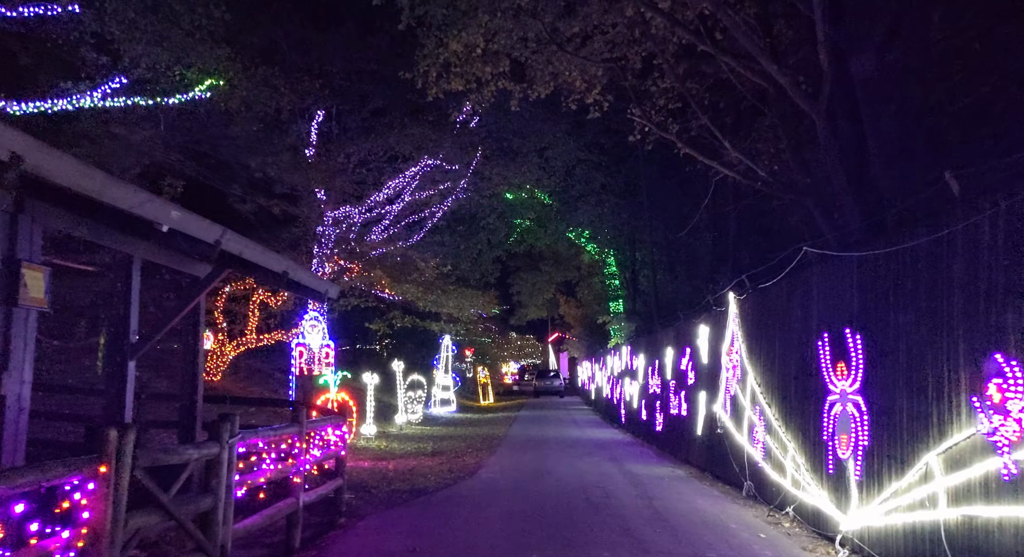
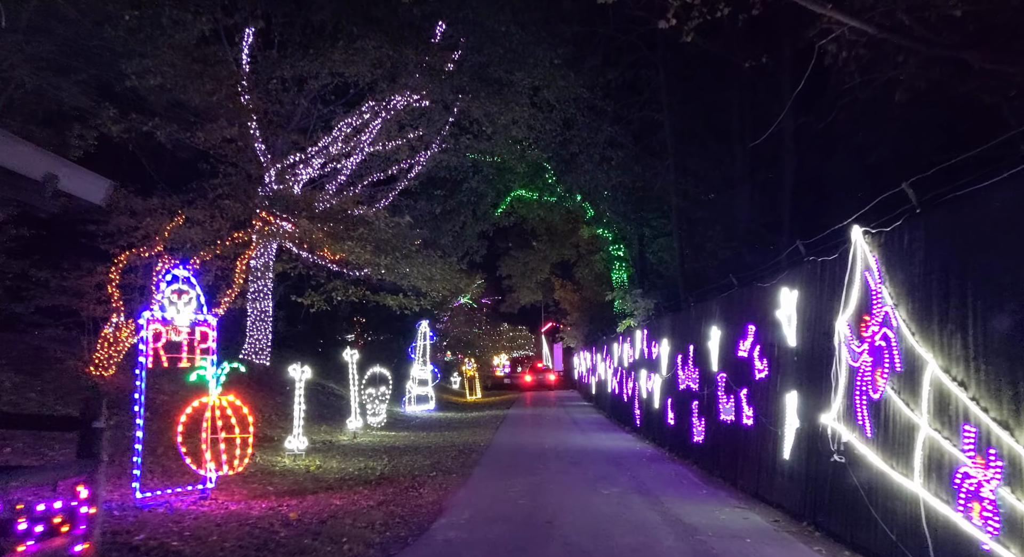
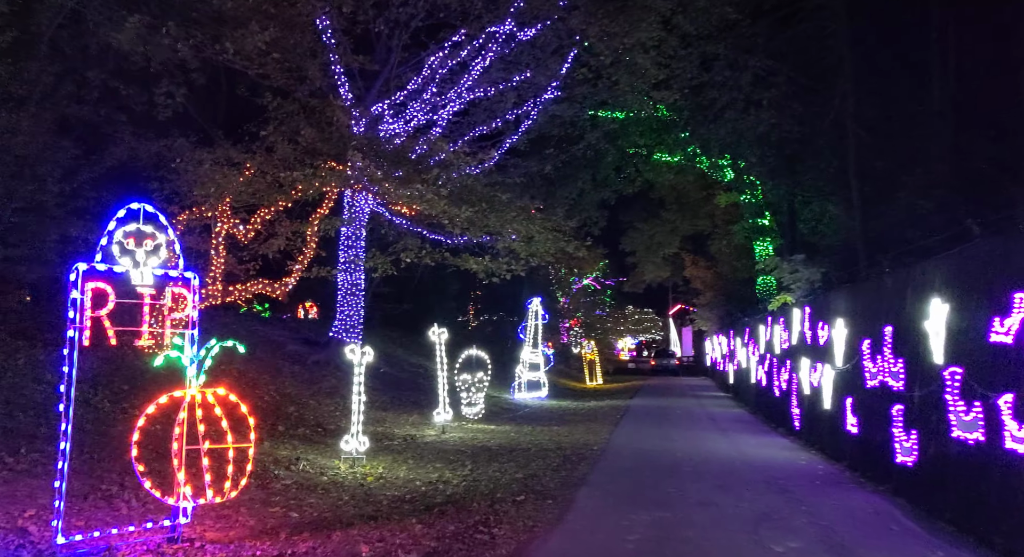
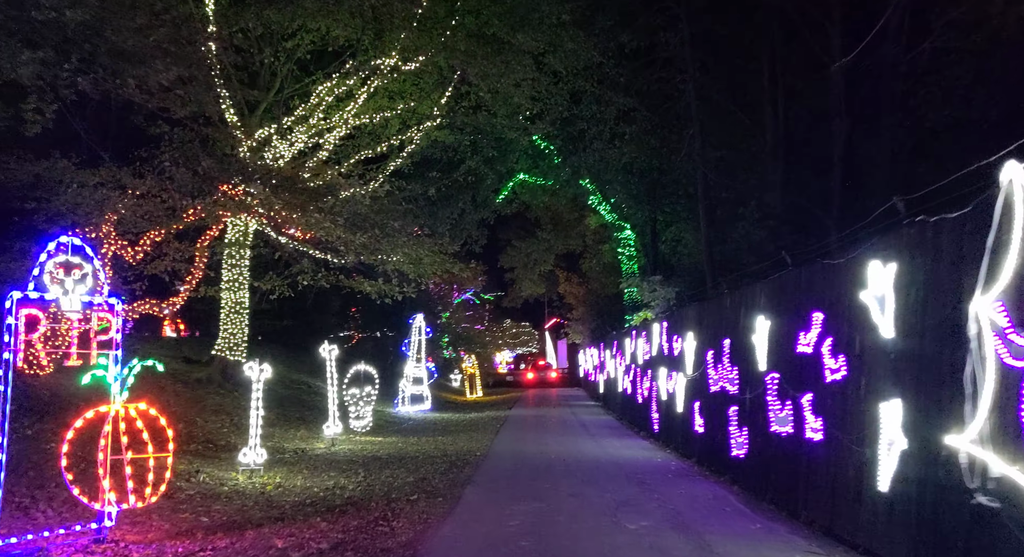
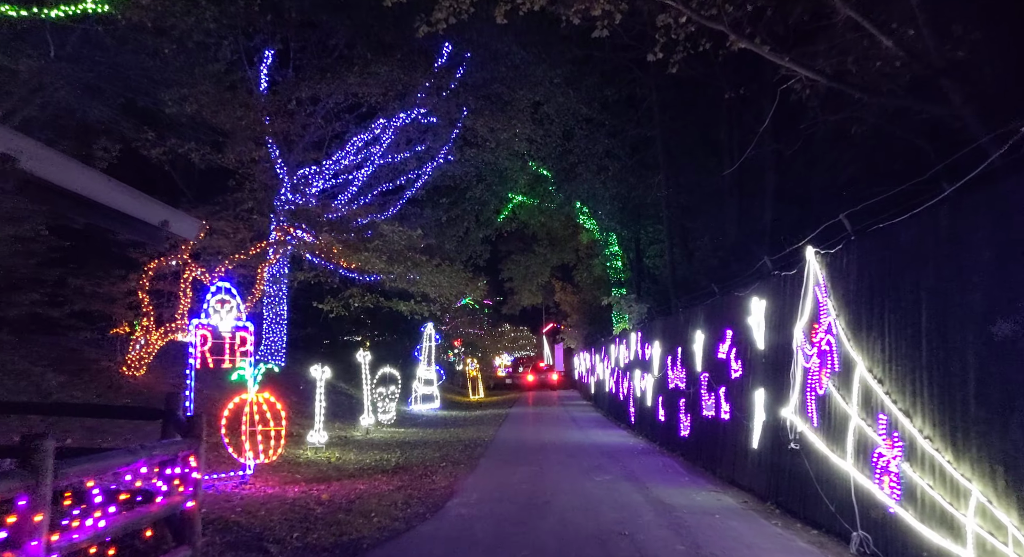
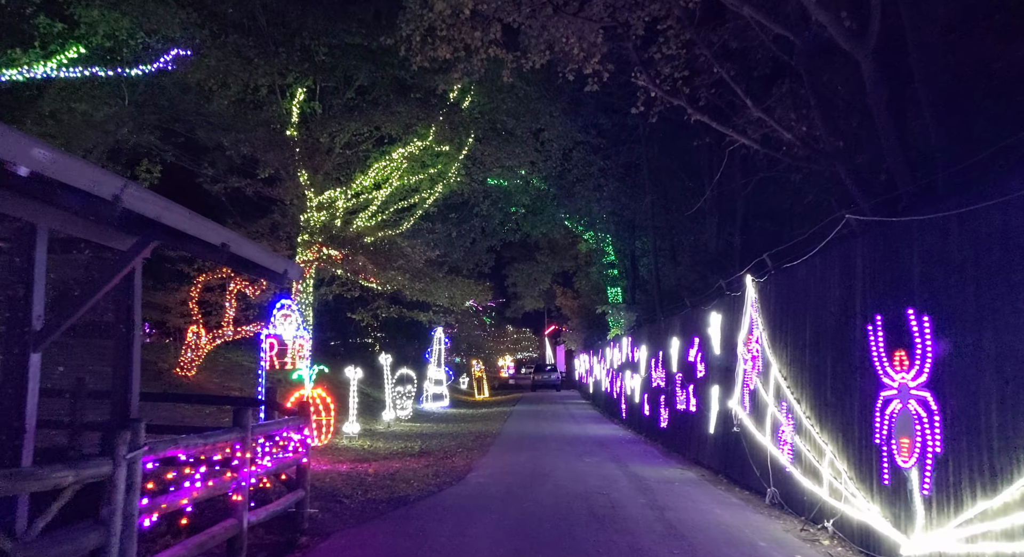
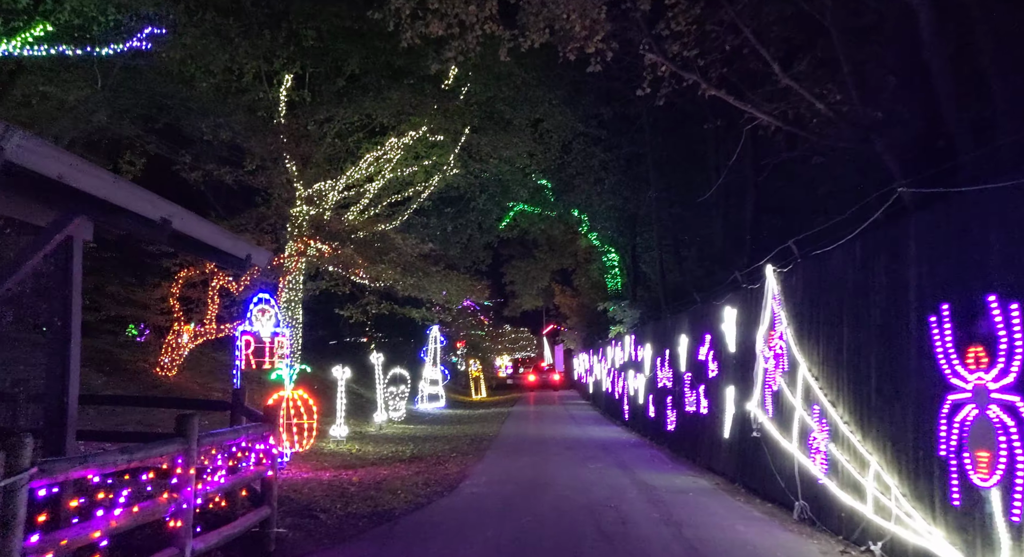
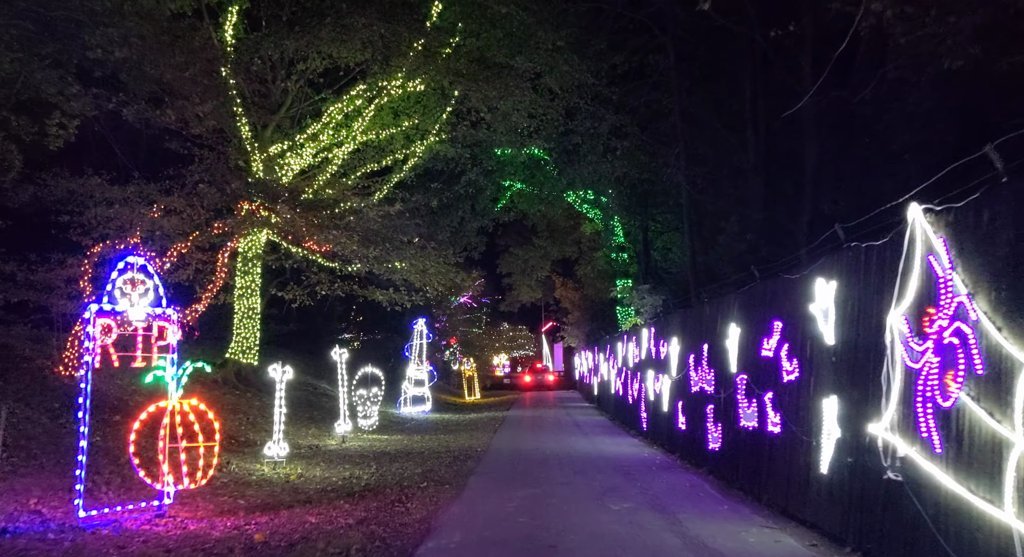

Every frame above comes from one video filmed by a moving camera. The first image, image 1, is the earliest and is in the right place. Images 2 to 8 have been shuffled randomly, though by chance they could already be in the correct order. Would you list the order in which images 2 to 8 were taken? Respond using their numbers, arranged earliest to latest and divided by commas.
6, 7, 5, 2, 8, 4, 3
